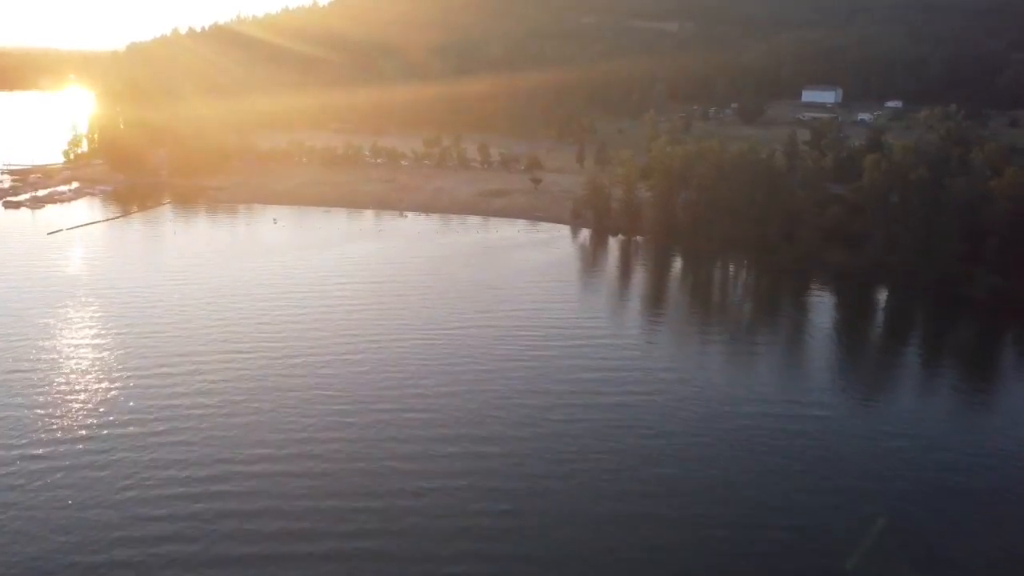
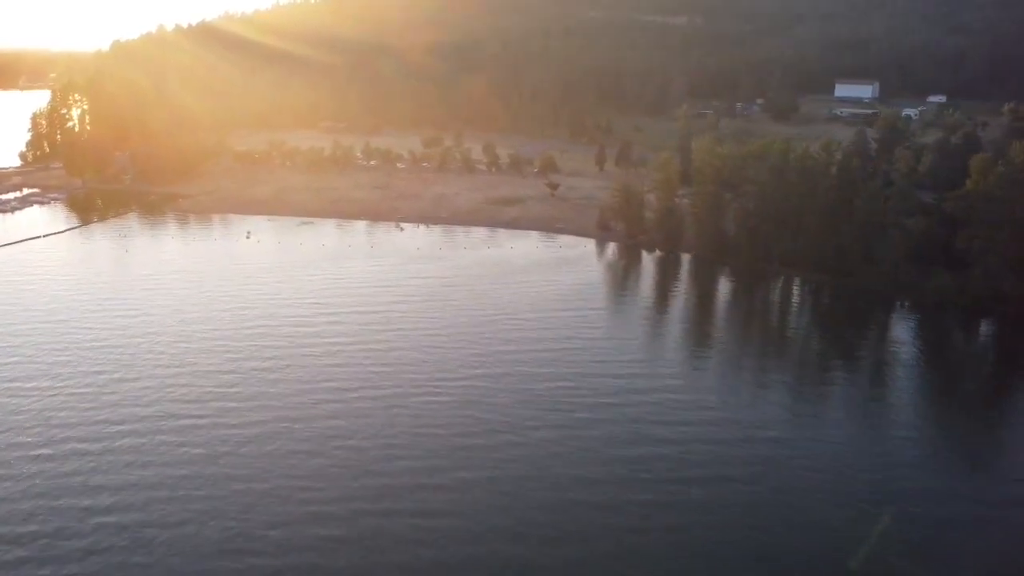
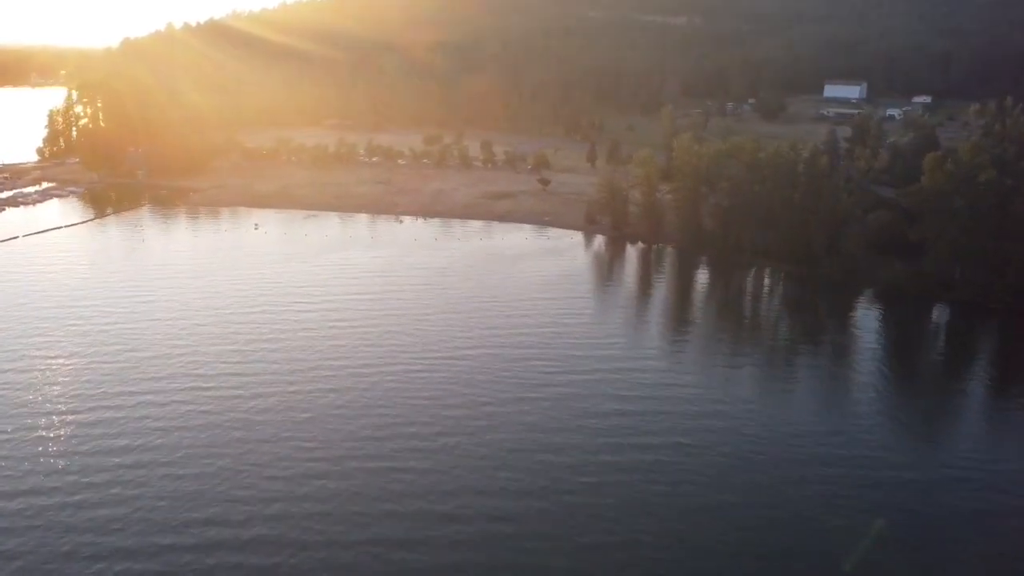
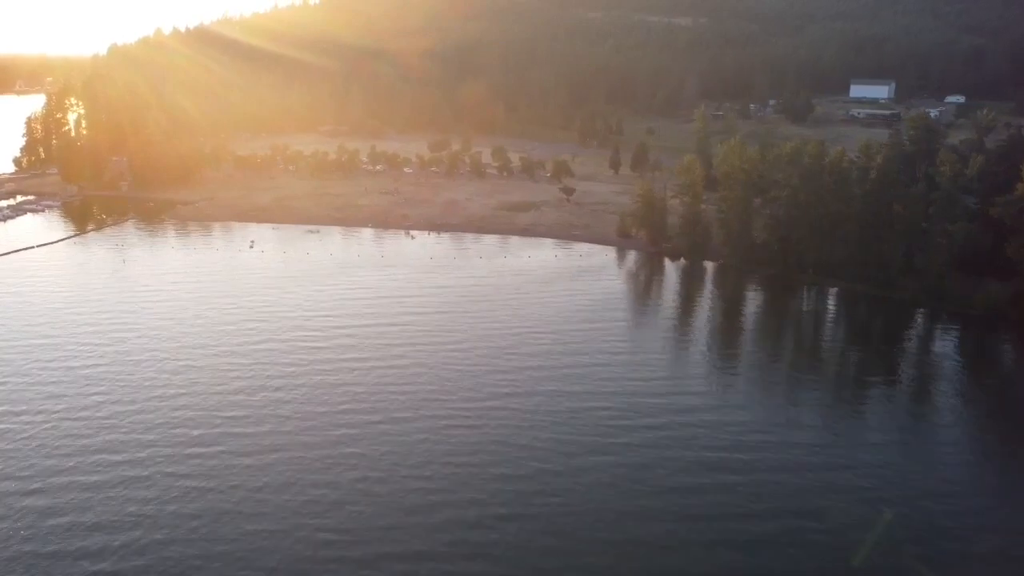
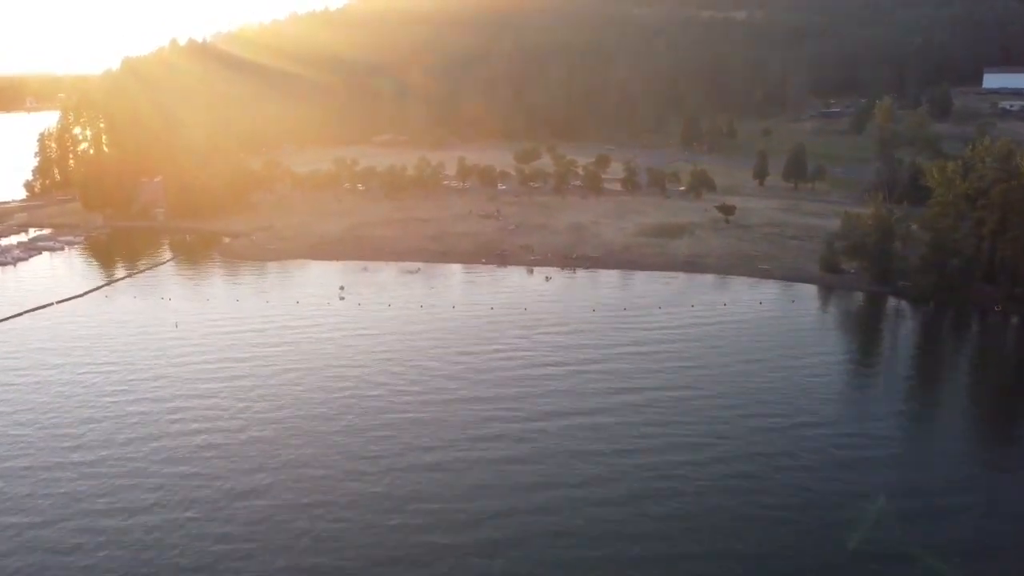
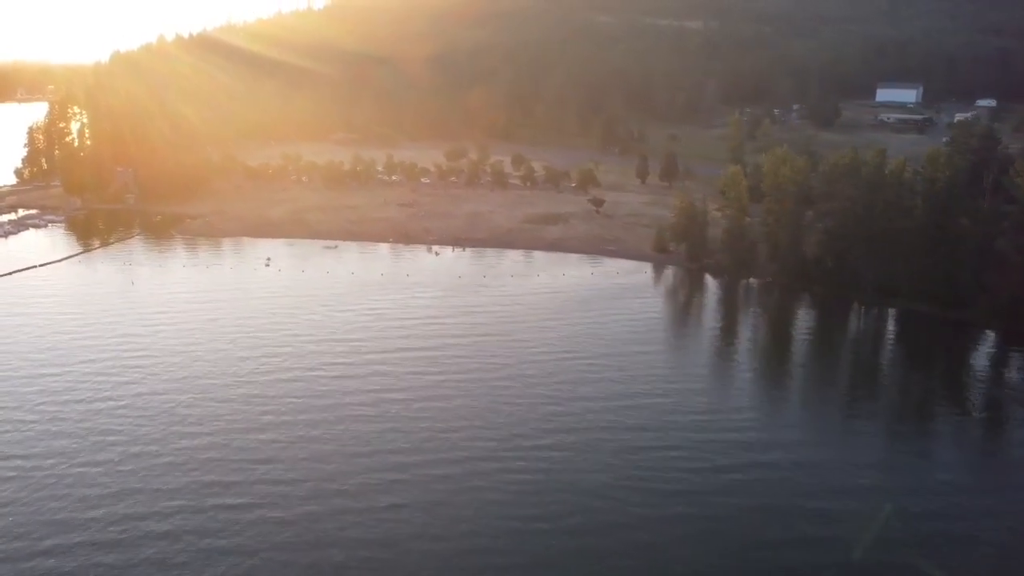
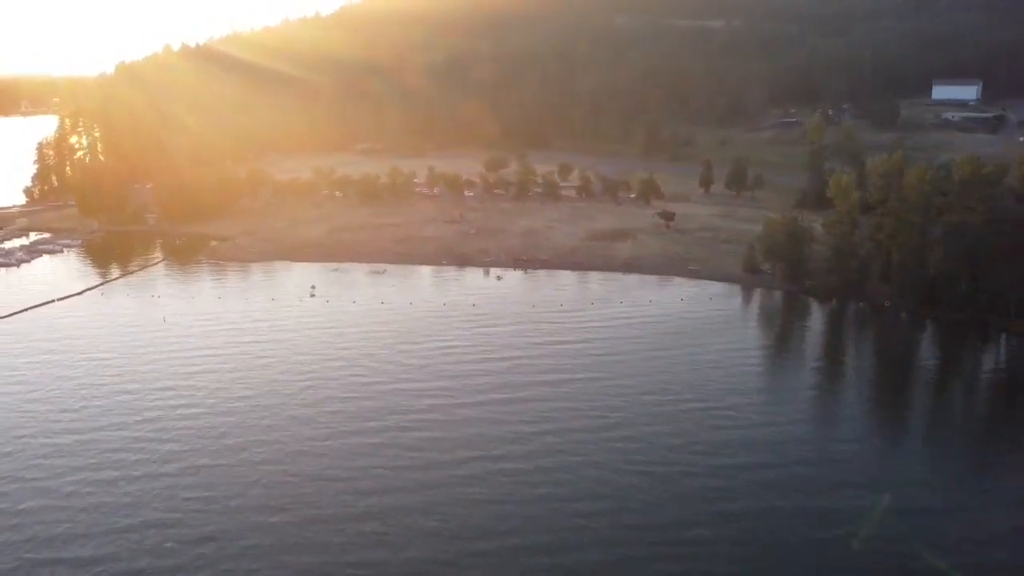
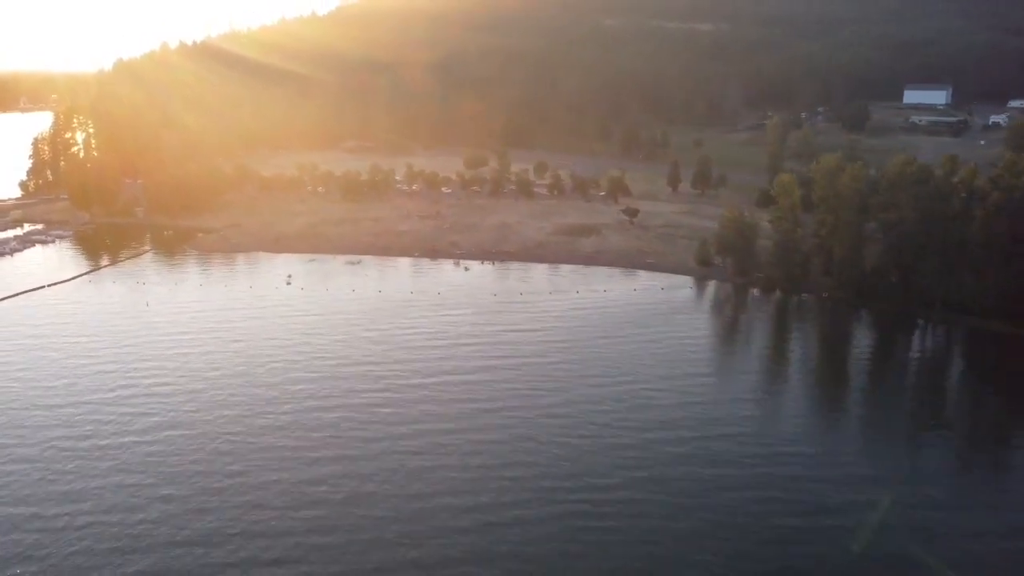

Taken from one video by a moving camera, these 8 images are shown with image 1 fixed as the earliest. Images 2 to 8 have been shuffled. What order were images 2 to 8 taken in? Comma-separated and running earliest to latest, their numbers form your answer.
3, 2, 4, 6, 8, 7, 5
